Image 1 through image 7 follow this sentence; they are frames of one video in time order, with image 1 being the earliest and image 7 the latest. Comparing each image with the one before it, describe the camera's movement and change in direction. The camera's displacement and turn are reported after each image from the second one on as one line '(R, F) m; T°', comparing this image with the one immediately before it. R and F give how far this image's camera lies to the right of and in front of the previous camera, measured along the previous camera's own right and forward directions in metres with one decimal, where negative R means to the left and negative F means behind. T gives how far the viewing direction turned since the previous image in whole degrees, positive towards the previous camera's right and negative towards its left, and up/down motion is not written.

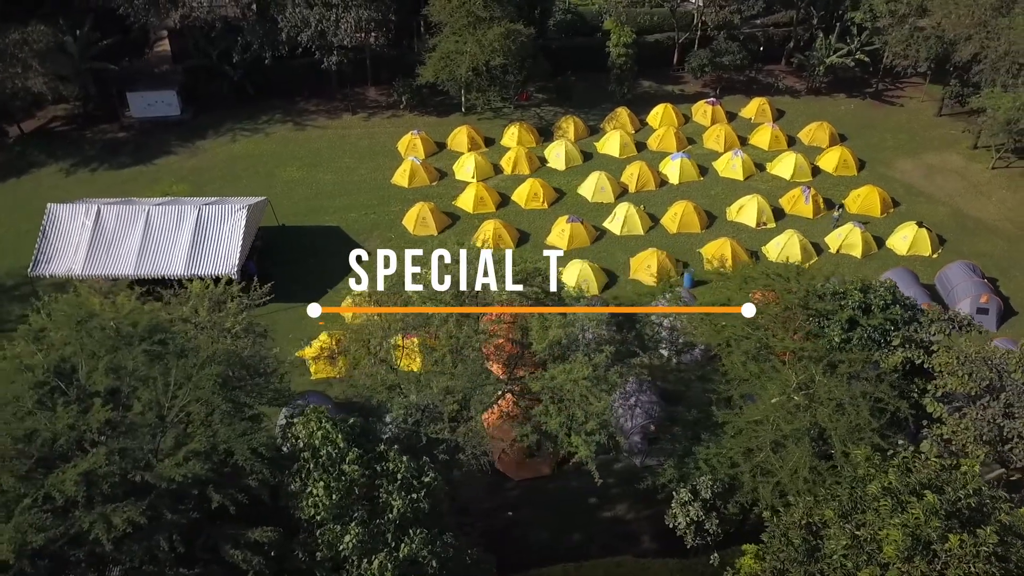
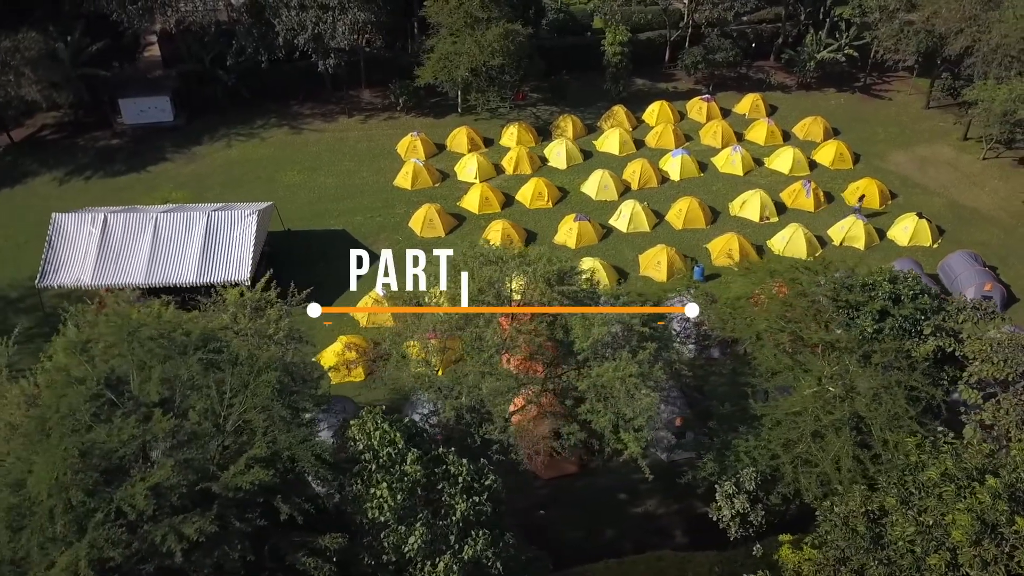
(-1.4, 0.0) m; +2°
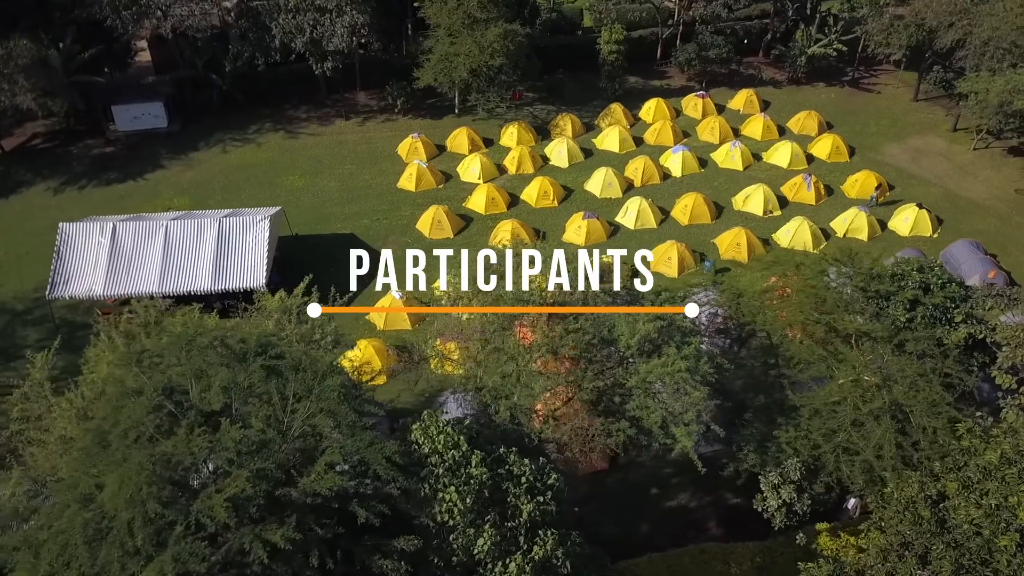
(-1.5, 0.0) m; +2°
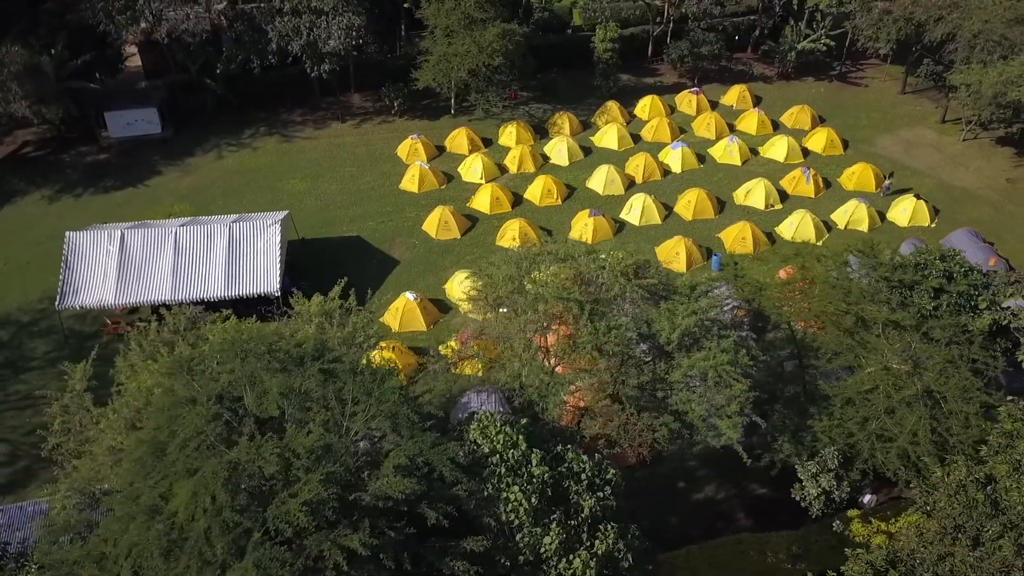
(-1.4, 0.0) m; +2°
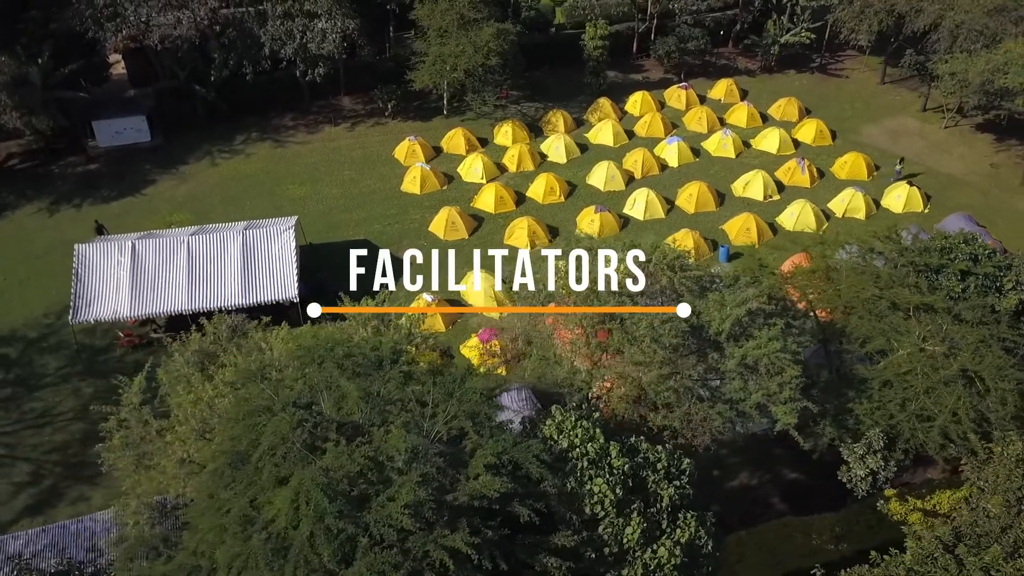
(-1.8, -0.1) m; +3°
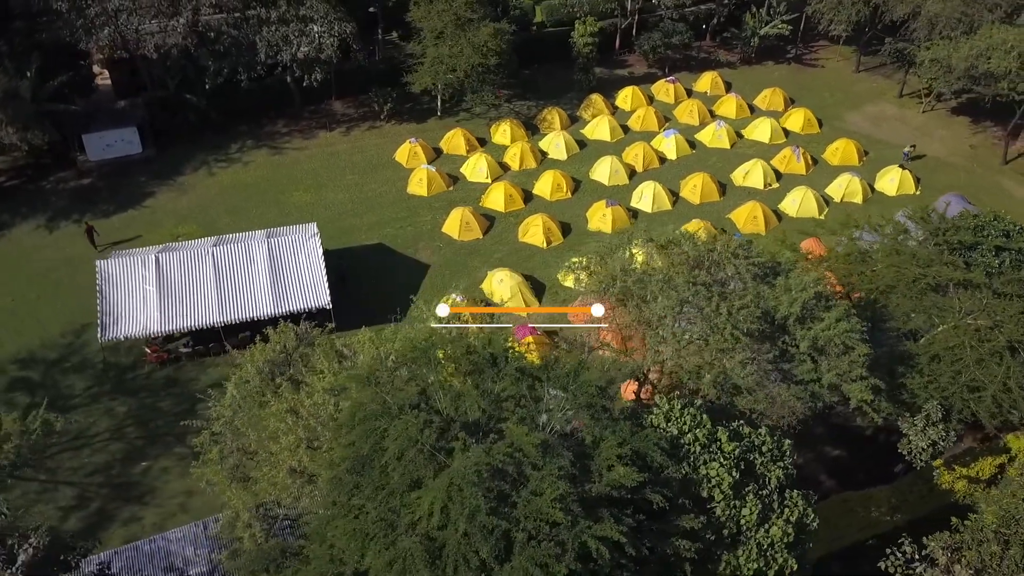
(-2.6, -0.1) m; +4°
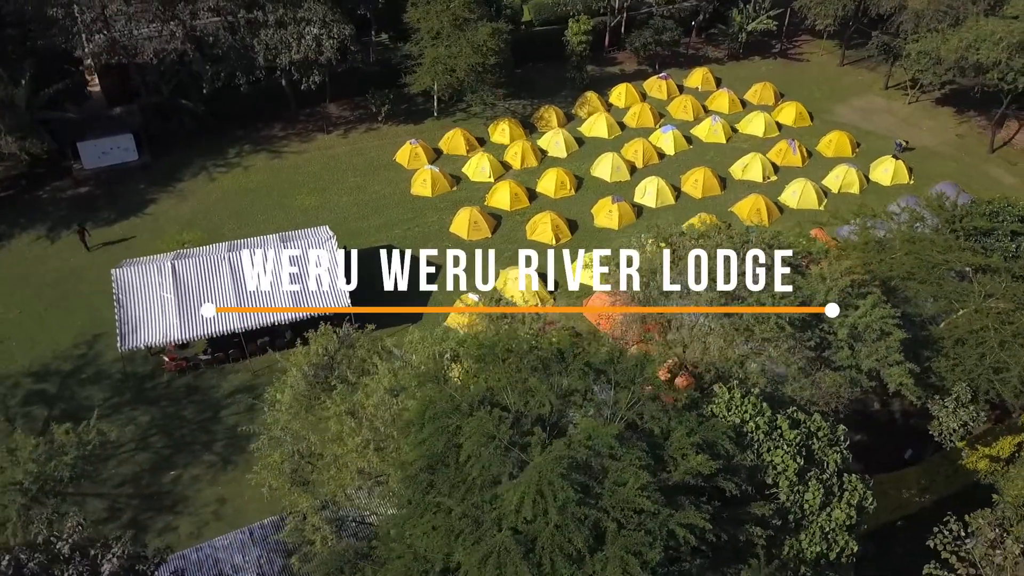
(-1.6, -0.1) m; +2°
